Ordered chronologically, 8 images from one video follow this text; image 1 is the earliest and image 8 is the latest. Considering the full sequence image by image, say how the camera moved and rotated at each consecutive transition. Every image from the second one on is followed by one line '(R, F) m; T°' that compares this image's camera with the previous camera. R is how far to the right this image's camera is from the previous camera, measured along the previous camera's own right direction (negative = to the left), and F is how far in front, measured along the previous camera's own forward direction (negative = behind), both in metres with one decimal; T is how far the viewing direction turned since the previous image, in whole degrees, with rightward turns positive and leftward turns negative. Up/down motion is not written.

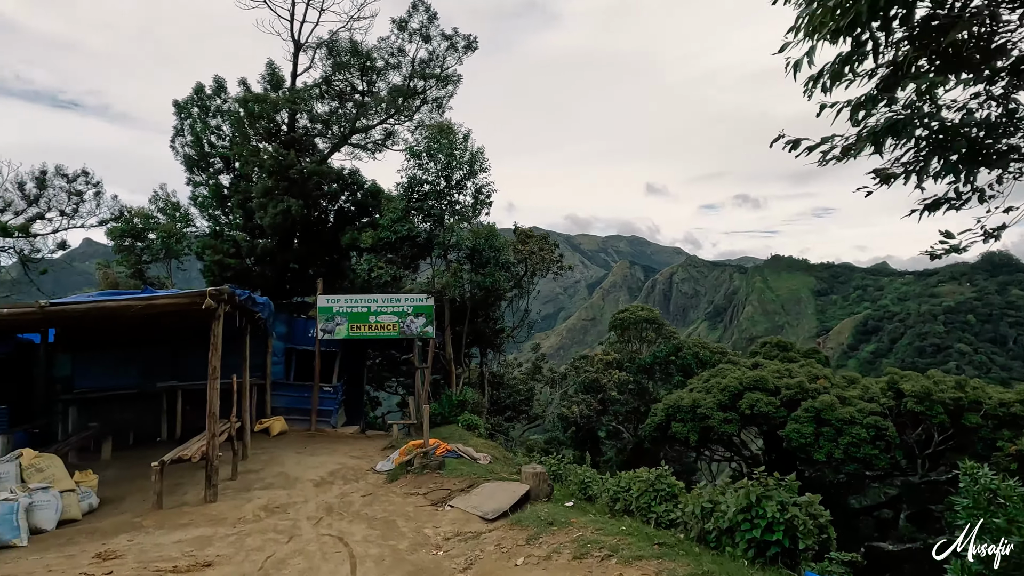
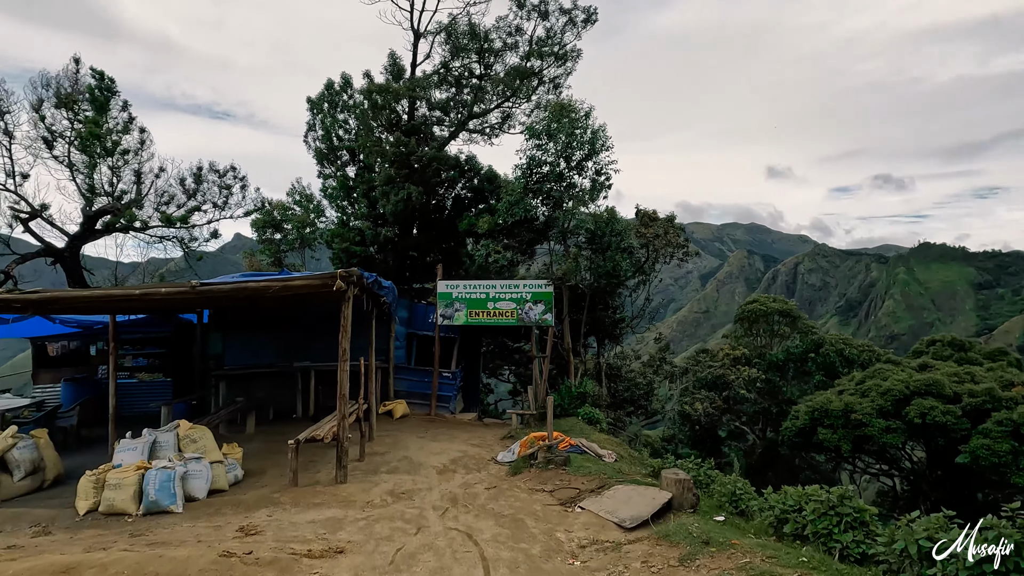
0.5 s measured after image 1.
(-0.3, +0.5) m; -11°
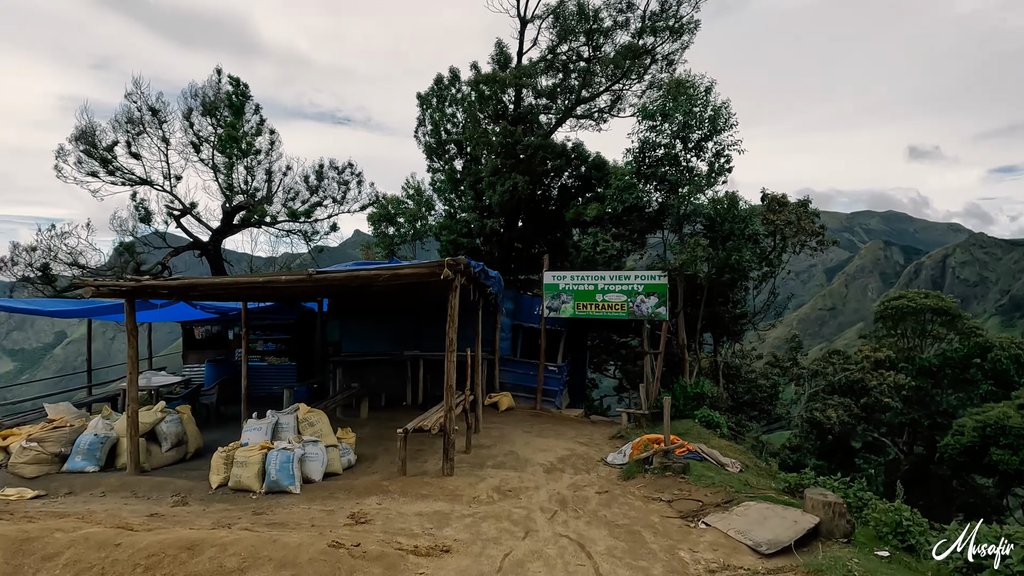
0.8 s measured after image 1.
(-0.1, +0.4) m; -11°
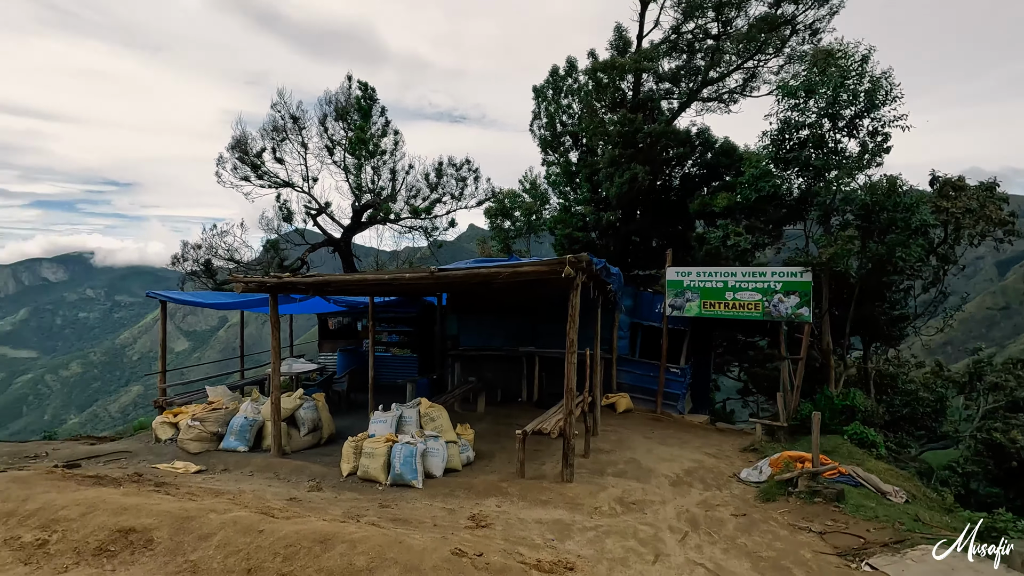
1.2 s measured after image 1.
(-0.2, +0.3) m; -12°
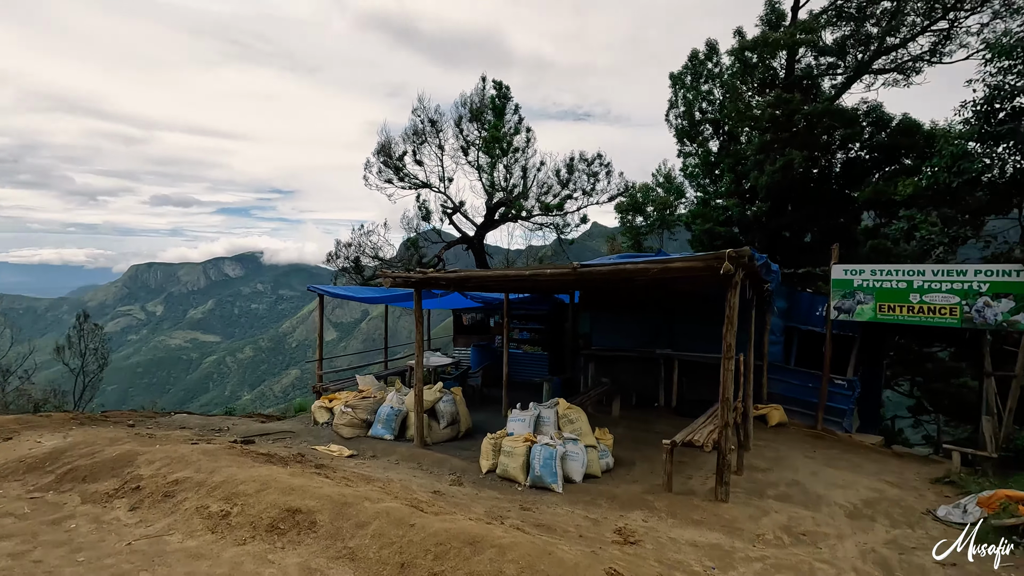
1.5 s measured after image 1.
(-0.3, +0.3) m; -13°
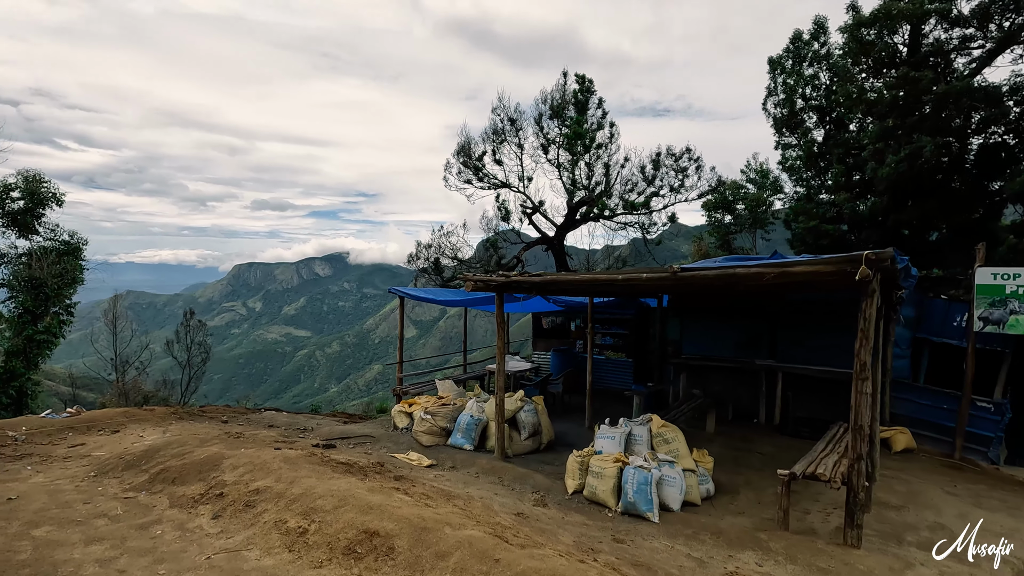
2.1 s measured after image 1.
(-0.2, +0.4) m; -8°
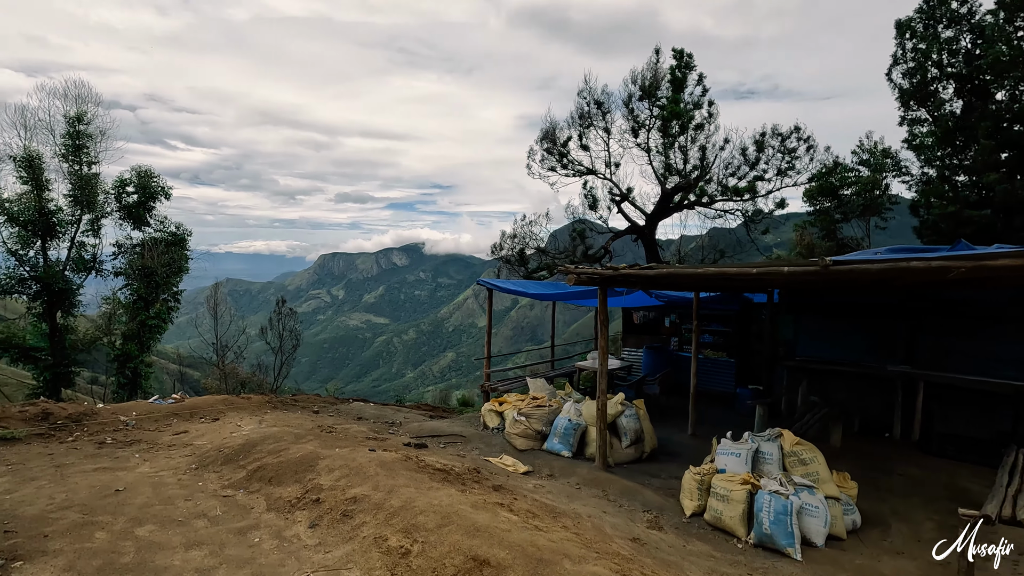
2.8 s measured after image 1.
(-0.4, +0.5) m; -8°
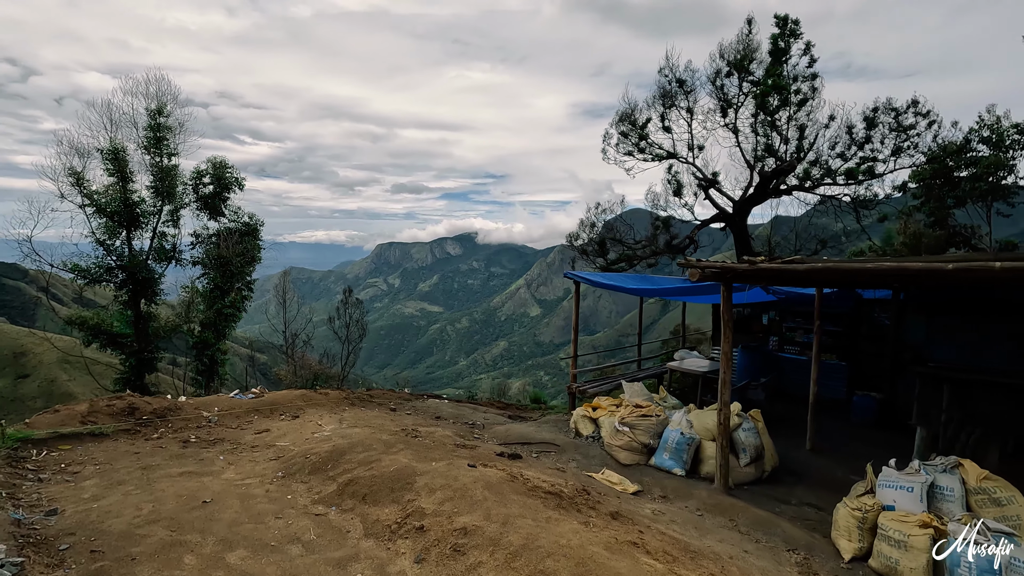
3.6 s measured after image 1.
(-0.6, +0.6) m; -6°
